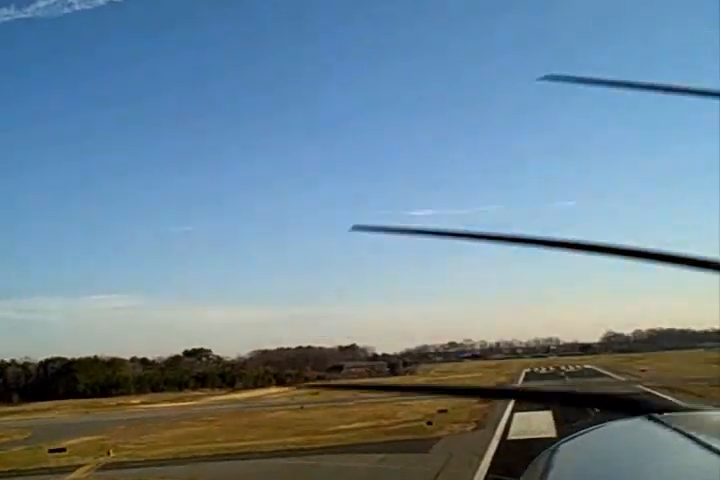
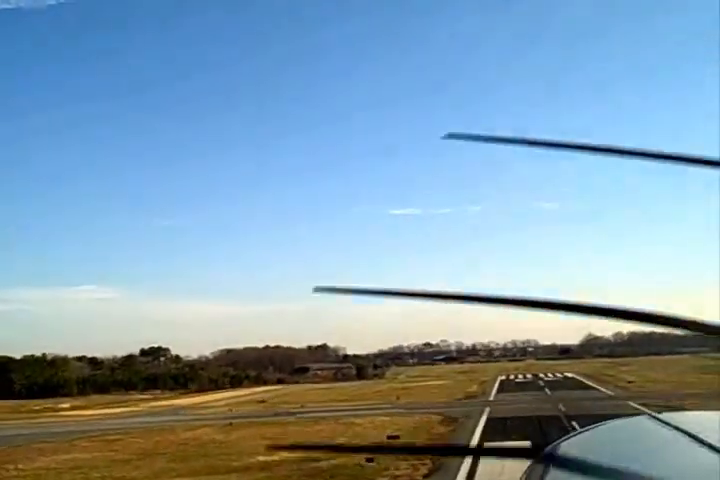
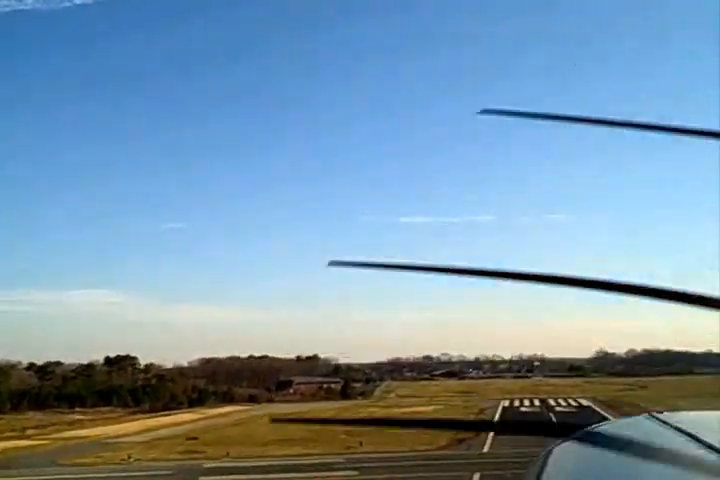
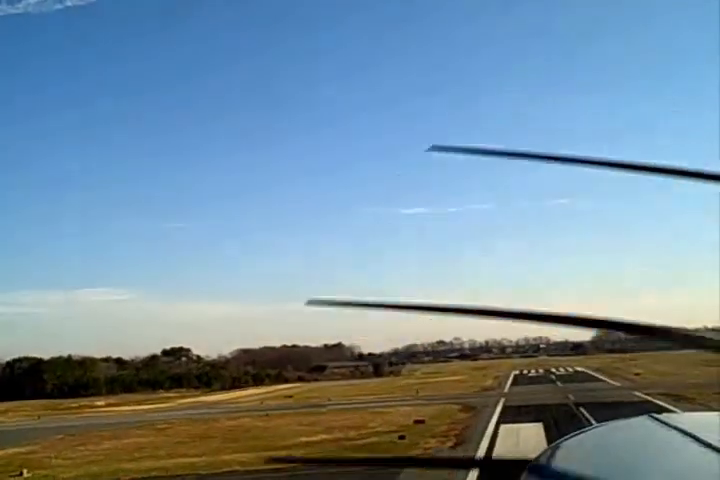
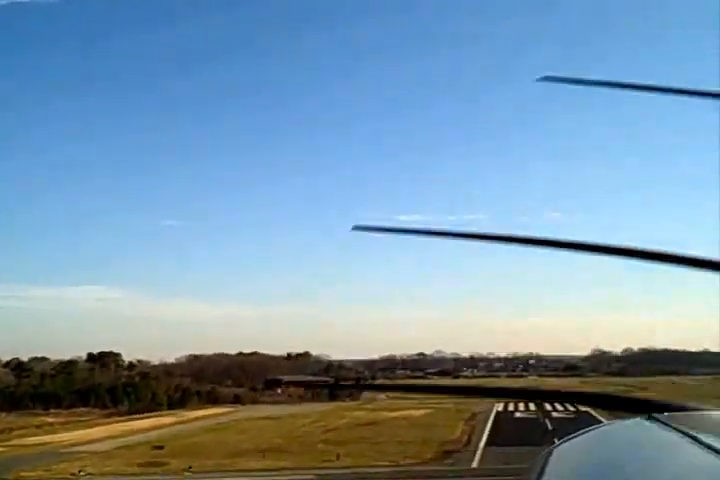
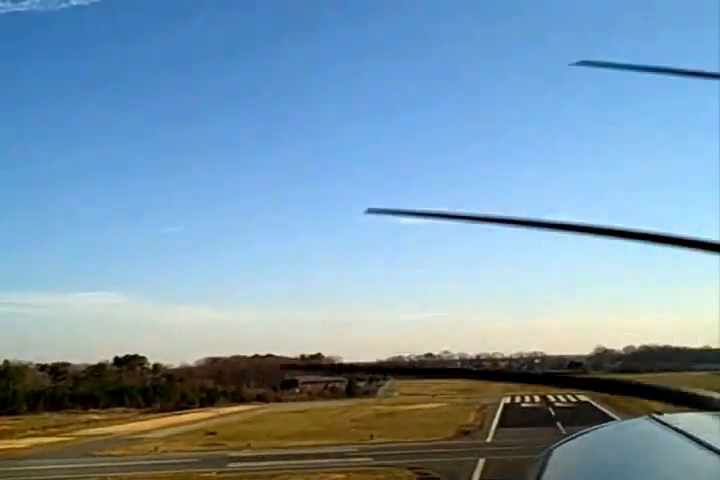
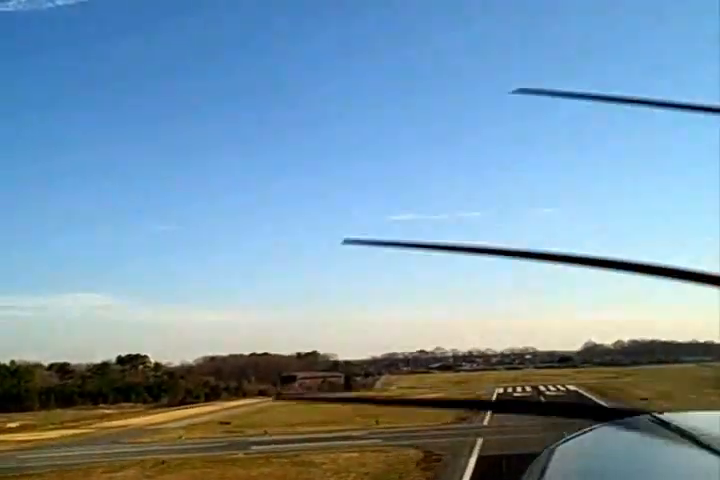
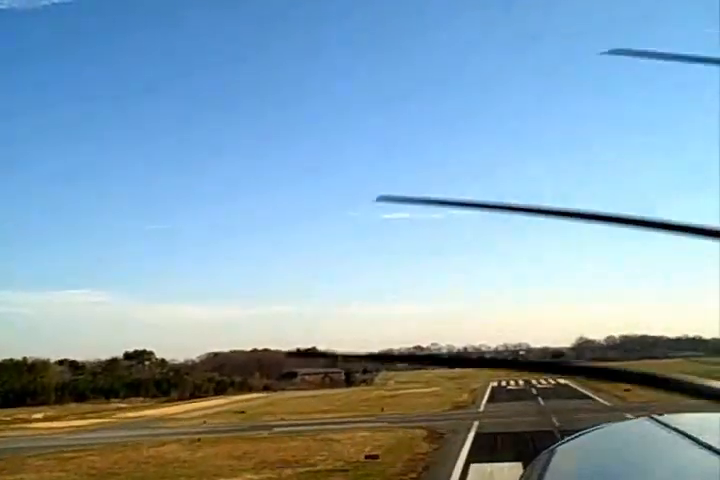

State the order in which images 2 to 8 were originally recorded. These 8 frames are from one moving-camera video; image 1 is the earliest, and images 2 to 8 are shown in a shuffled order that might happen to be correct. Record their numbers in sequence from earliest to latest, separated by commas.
4, 2, 8, 7, 6, 3, 5
